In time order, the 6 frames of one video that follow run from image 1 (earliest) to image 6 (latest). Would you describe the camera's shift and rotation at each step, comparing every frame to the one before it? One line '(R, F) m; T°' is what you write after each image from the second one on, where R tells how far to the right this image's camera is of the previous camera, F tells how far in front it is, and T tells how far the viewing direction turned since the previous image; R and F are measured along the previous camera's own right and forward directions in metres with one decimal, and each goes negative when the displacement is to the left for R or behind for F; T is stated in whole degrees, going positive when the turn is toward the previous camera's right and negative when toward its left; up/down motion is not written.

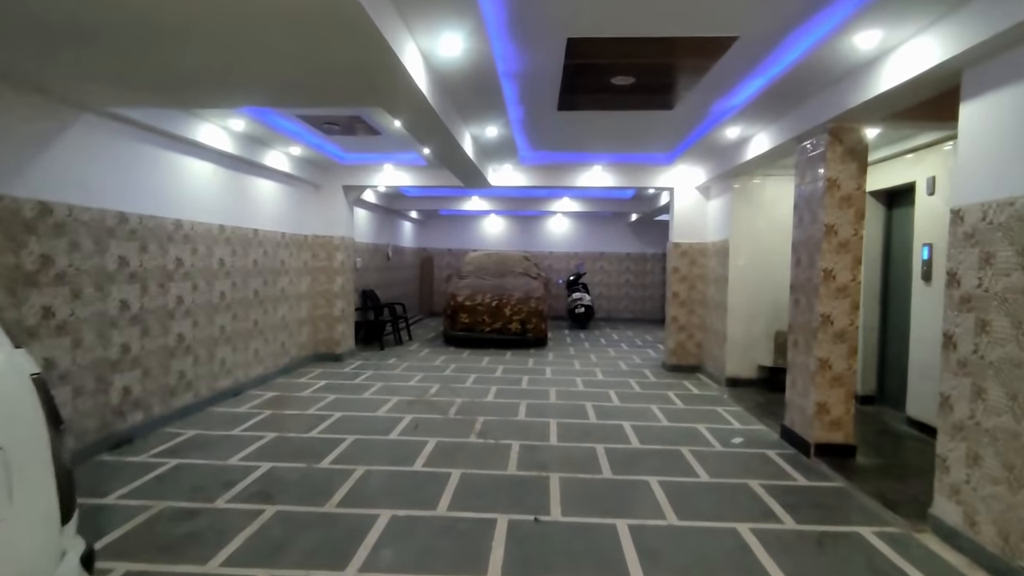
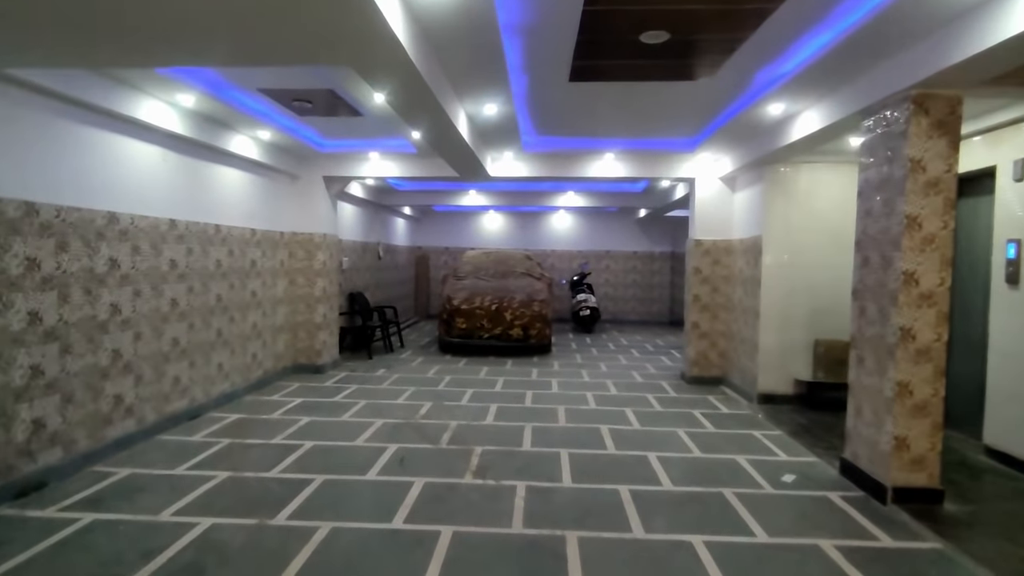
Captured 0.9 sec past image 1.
(0.0, +0.8) m; 0°
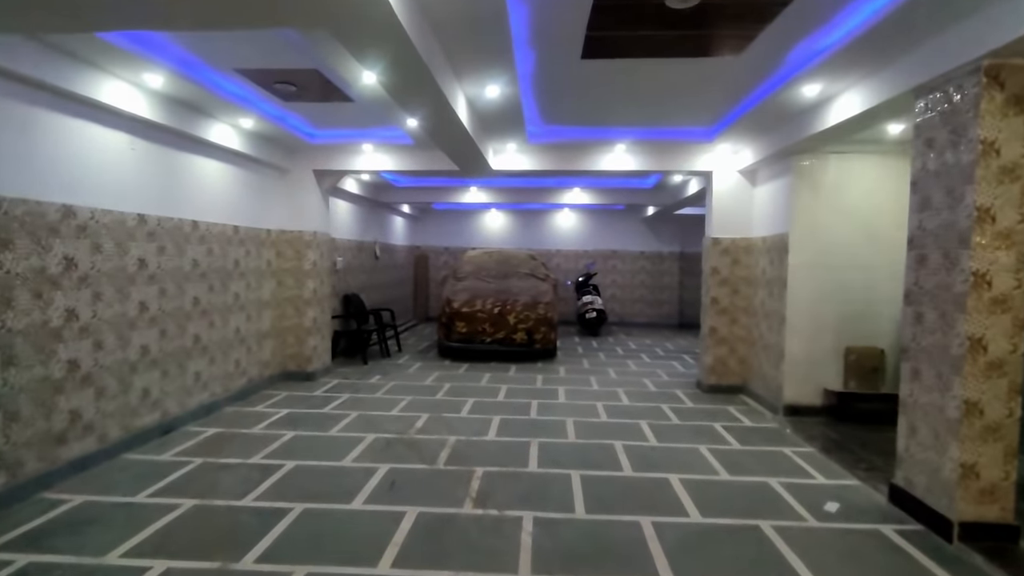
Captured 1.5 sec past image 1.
(0.0, +0.4) m; 0°
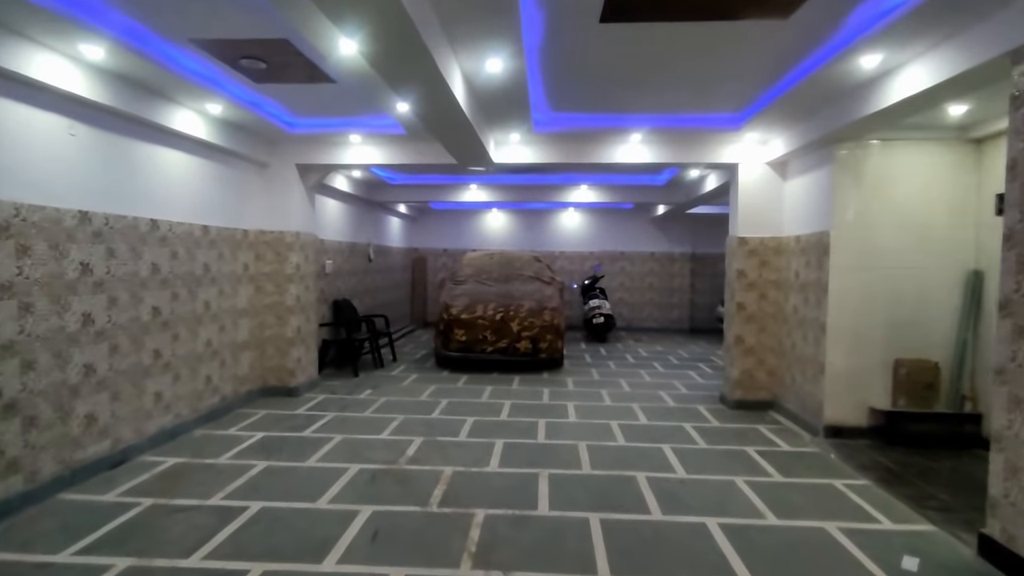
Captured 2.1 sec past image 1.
(0.0, +0.6) m; 0°
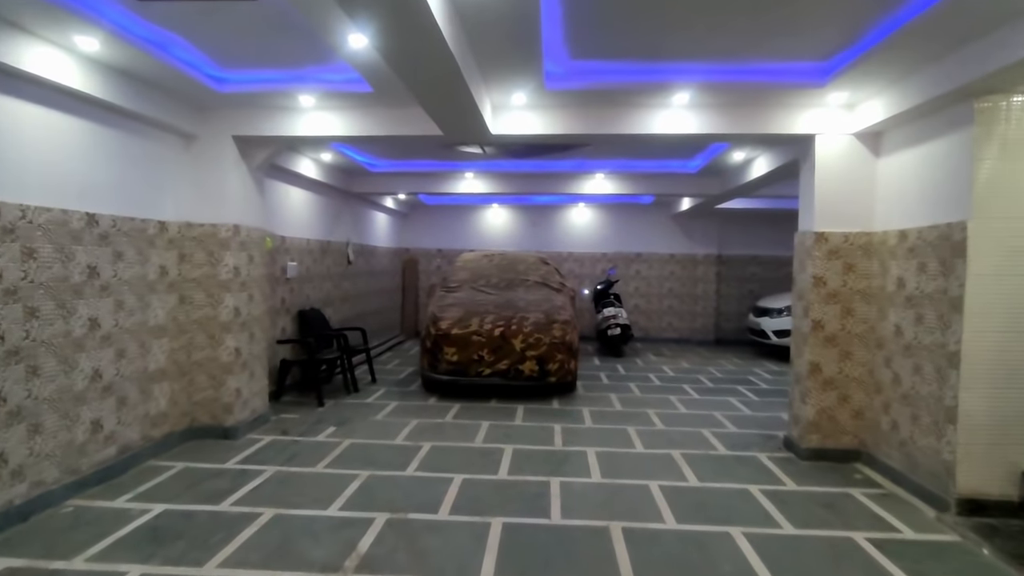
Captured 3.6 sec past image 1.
(0.0, +1.3) m; 0°
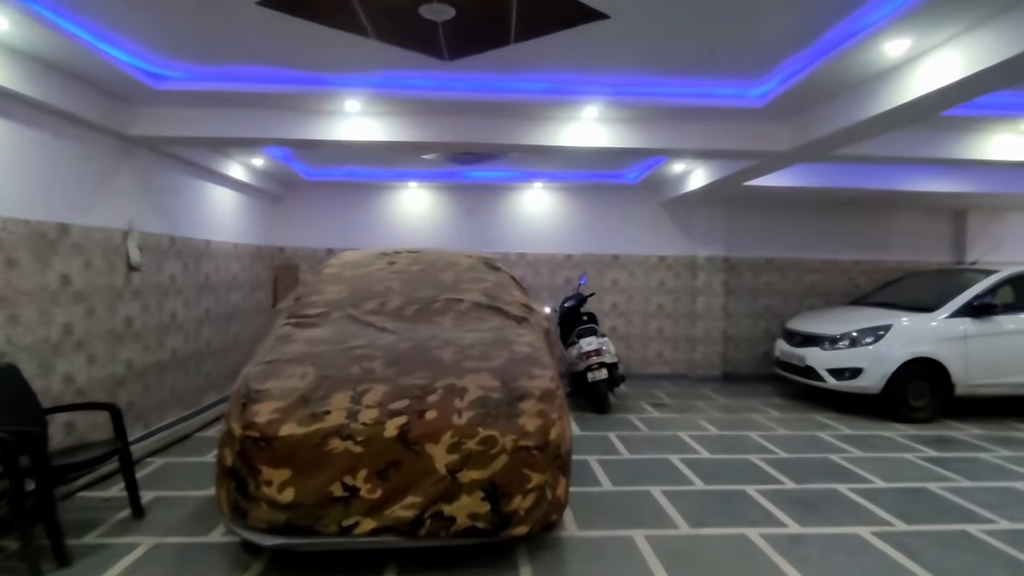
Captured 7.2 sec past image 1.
(+0.1, +3.2) m; +7°
